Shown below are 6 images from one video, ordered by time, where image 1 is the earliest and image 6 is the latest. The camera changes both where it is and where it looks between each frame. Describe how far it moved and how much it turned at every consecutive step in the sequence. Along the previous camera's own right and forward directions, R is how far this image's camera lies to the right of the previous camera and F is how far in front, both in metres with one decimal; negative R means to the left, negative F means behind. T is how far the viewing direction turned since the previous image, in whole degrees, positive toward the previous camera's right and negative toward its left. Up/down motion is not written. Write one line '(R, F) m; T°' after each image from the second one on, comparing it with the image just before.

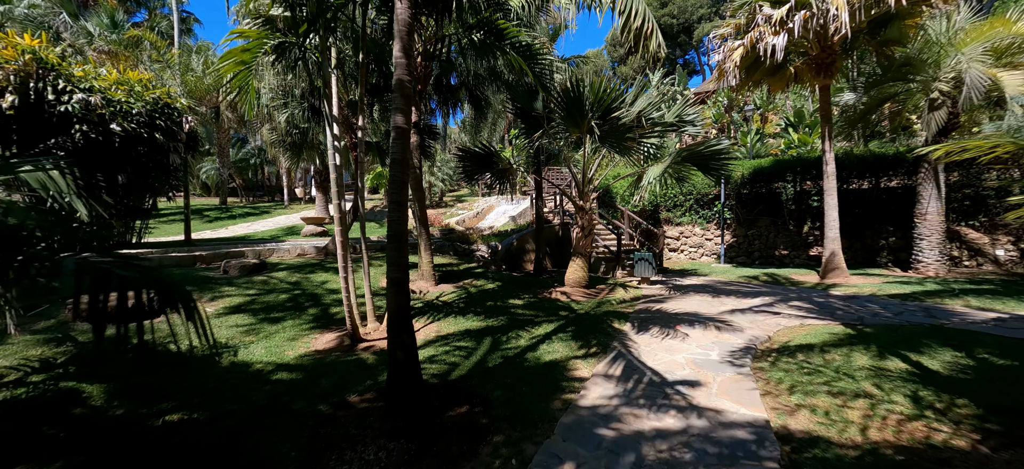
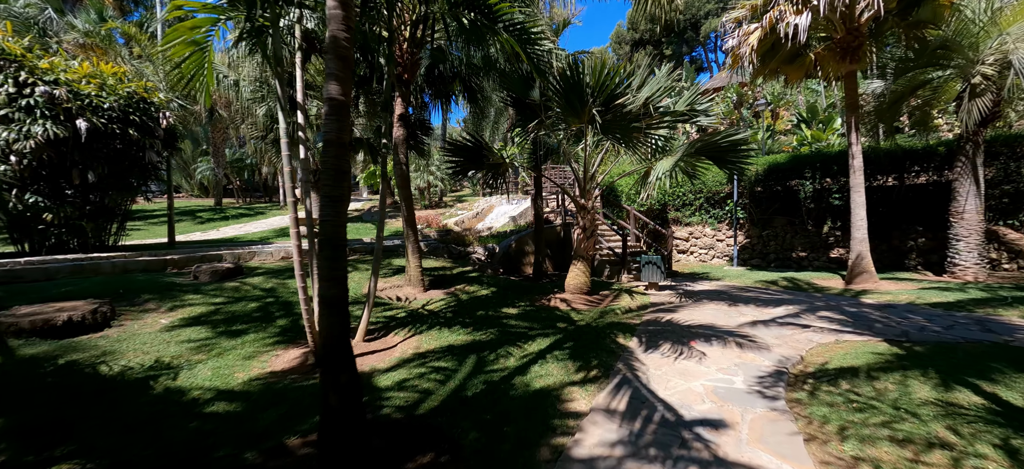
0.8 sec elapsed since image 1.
(+0.2, +0.7) m; -1°
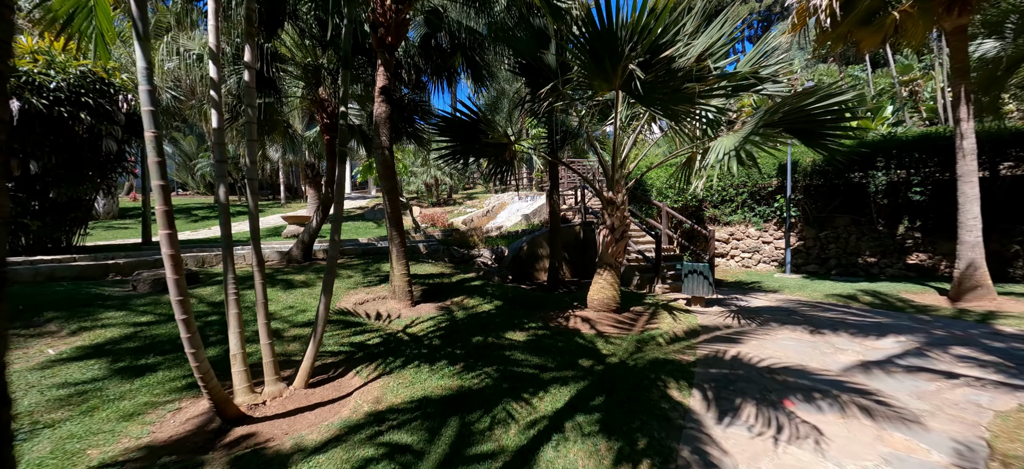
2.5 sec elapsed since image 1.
(+0.1, +1.4) m; -2°
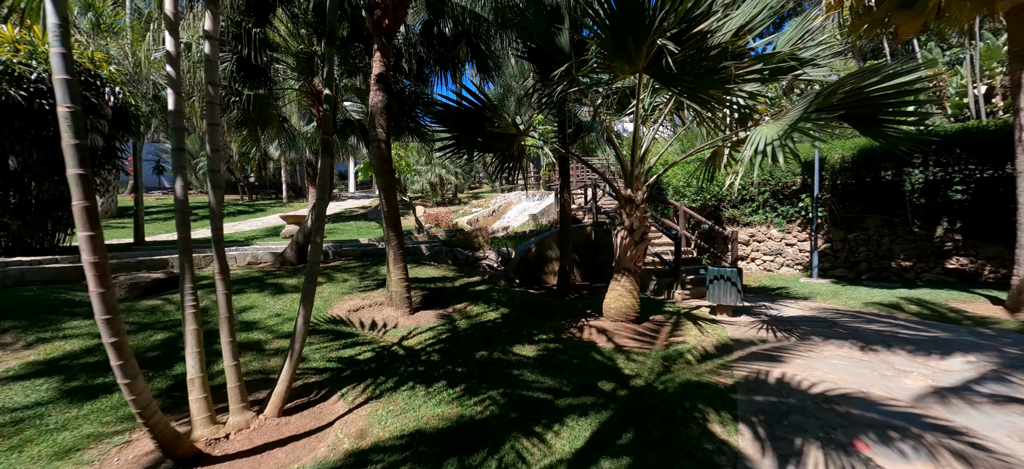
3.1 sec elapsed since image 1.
(0.0, +0.5) m; -1°
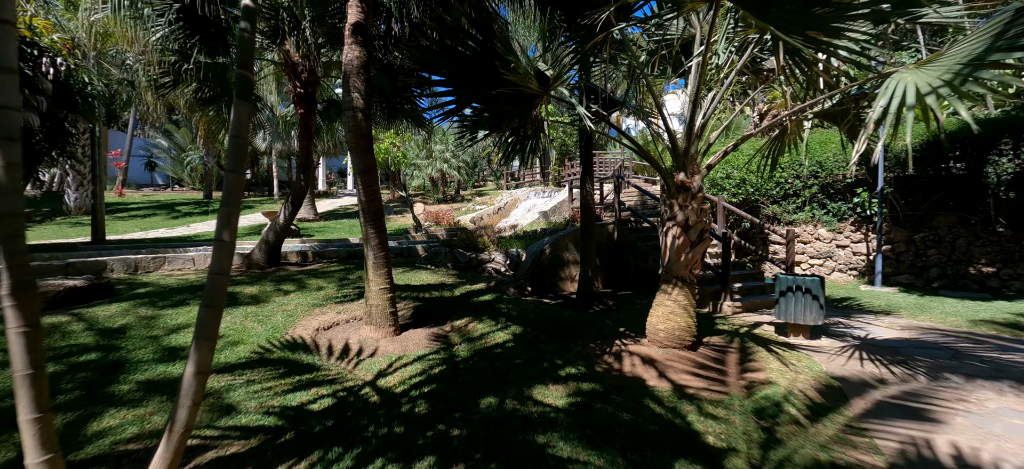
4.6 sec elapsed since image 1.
(-0.1, +1.2) m; 0°
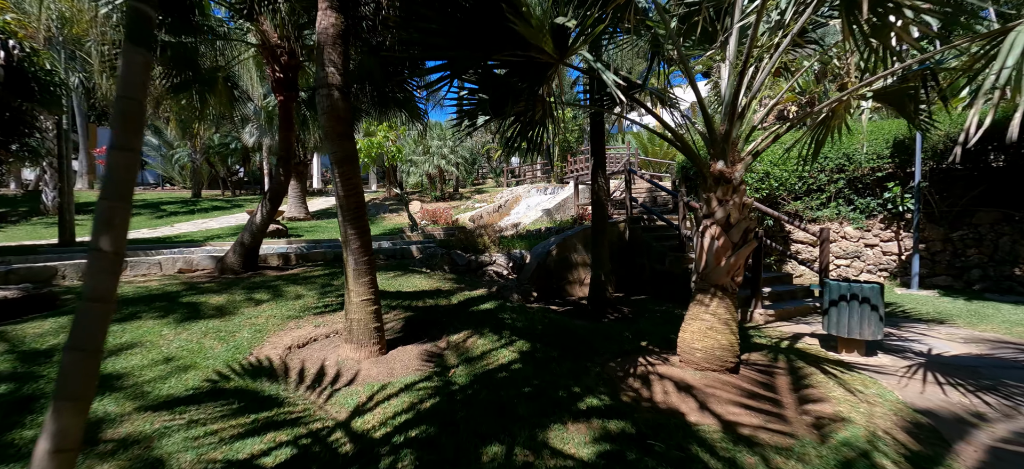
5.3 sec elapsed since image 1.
(-0.1, +0.6) m; 0°
